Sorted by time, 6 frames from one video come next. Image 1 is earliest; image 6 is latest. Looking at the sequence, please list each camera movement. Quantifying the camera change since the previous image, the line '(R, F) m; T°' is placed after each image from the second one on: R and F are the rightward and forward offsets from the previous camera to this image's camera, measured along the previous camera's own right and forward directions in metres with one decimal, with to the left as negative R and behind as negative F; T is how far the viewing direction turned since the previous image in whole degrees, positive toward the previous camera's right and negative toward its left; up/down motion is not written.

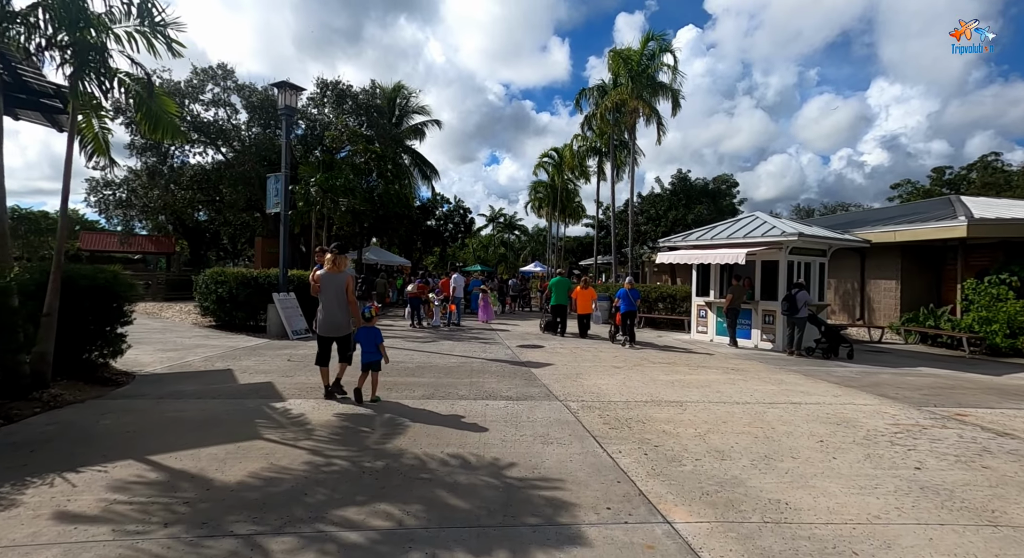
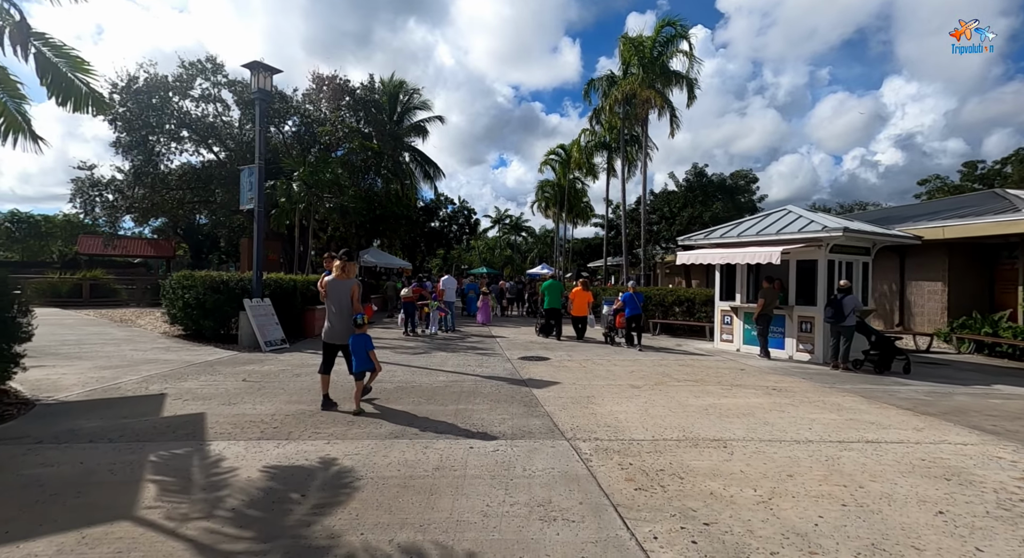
(+0.2, +1.4) m; -1°
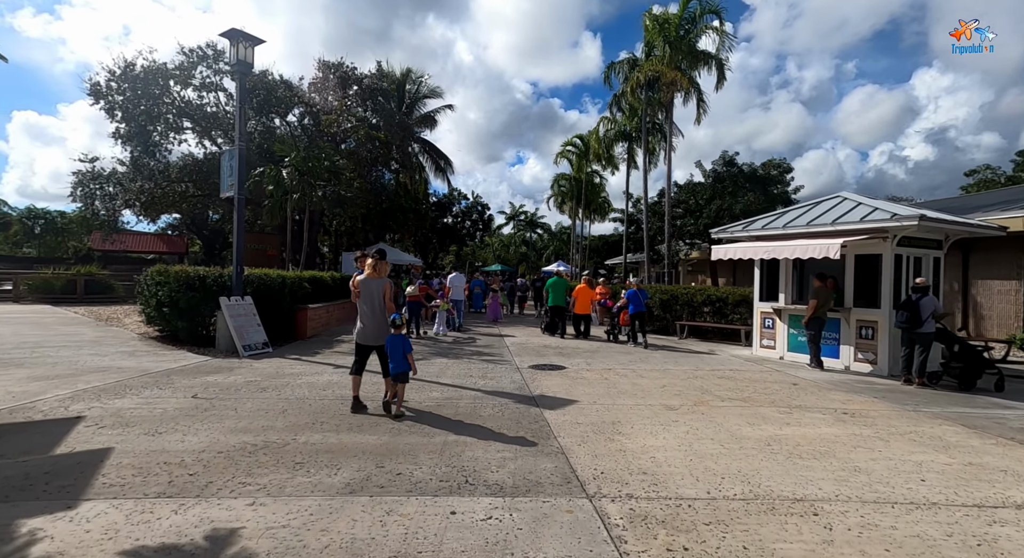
(+0.1, +1.4) m; -2°
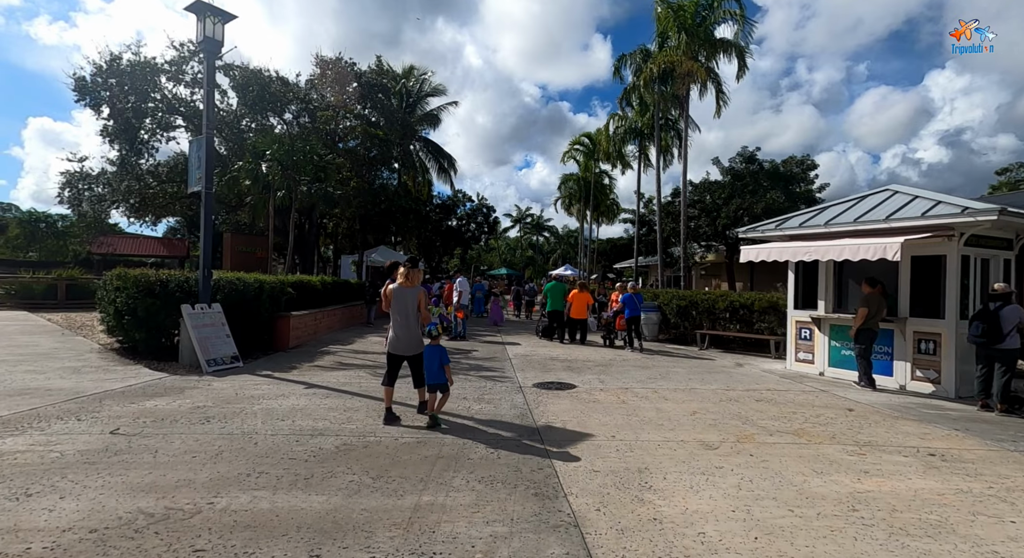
(+0.1, +1.2) m; -1°
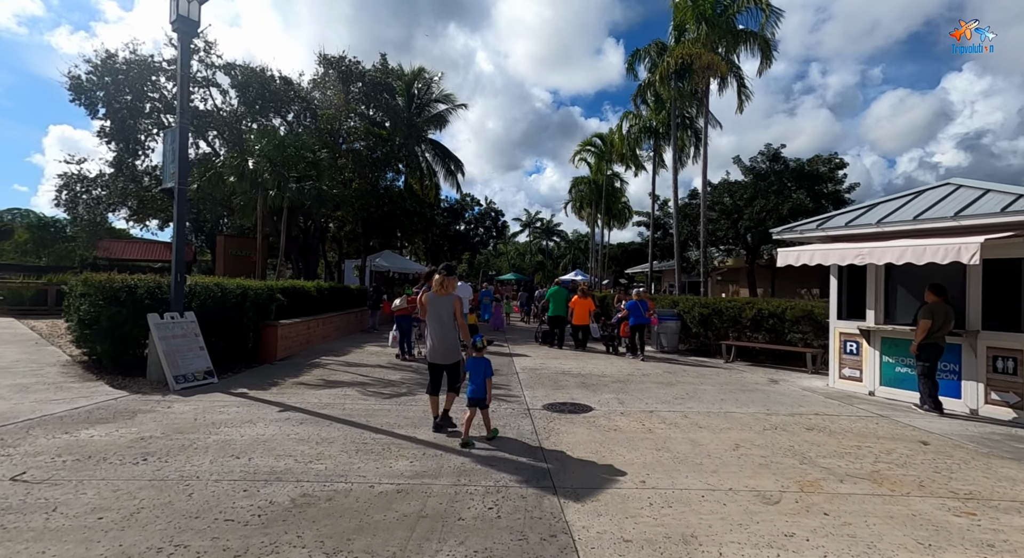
(0.0, +1.0) m; -1°
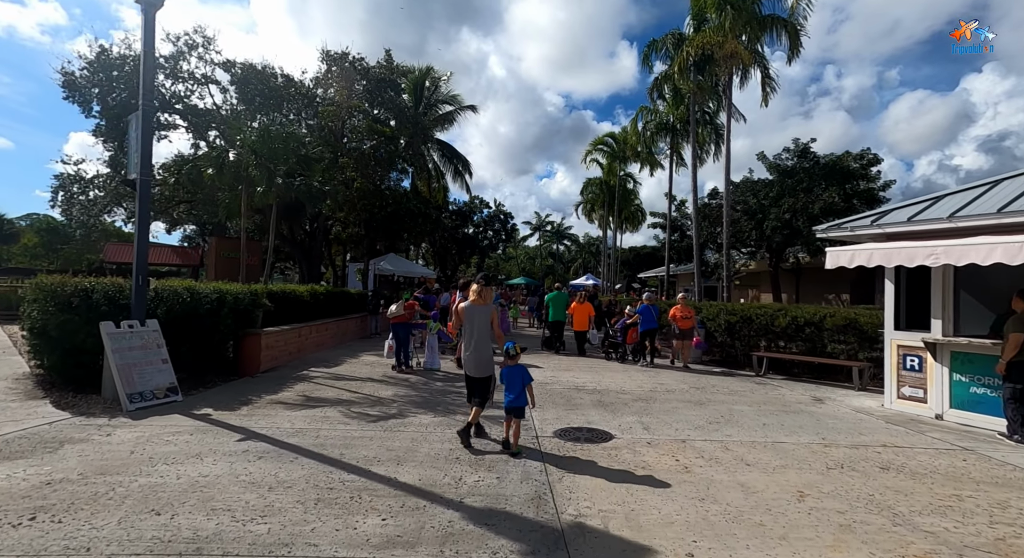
(+0.1, +1.1) m; -1°
